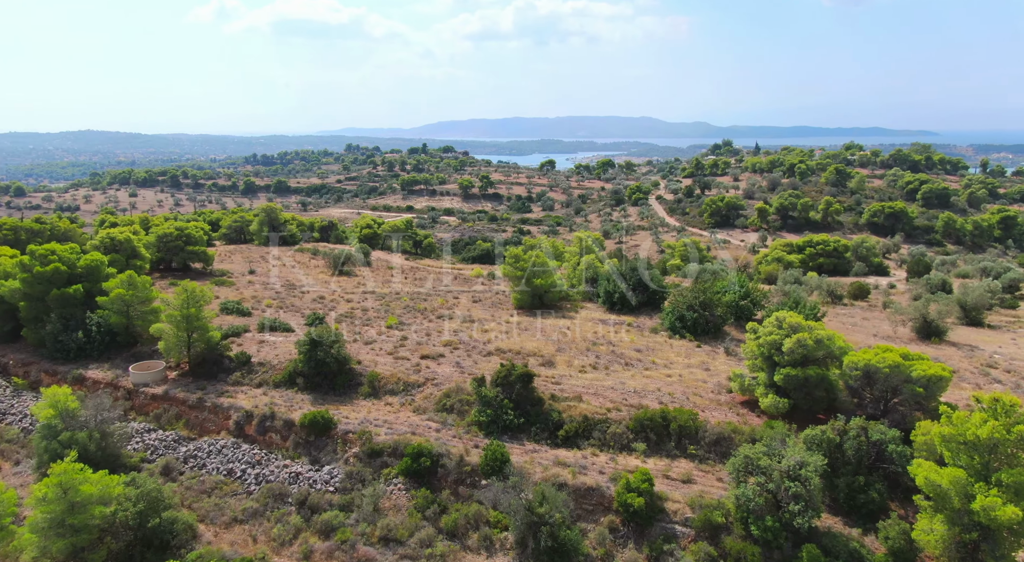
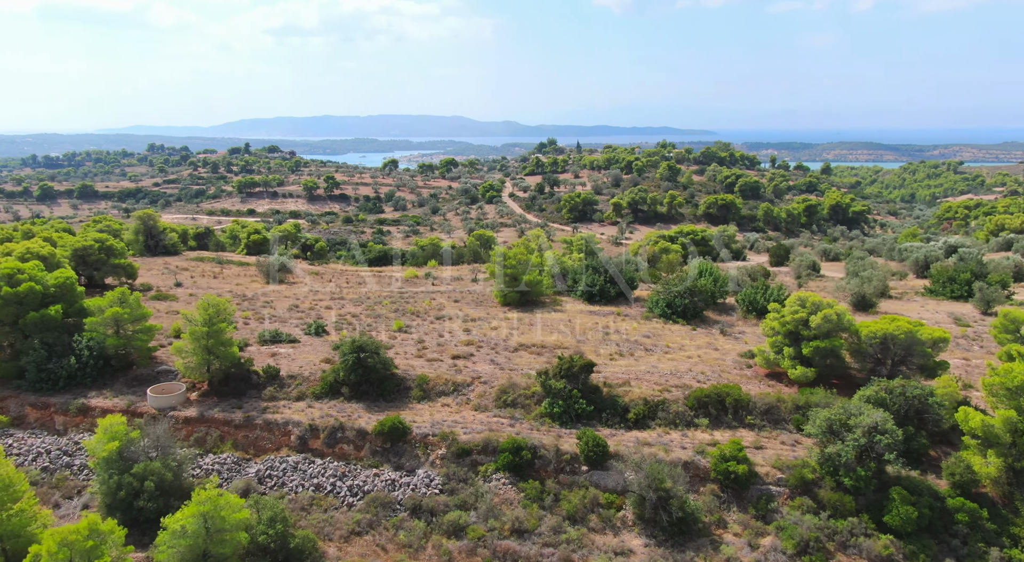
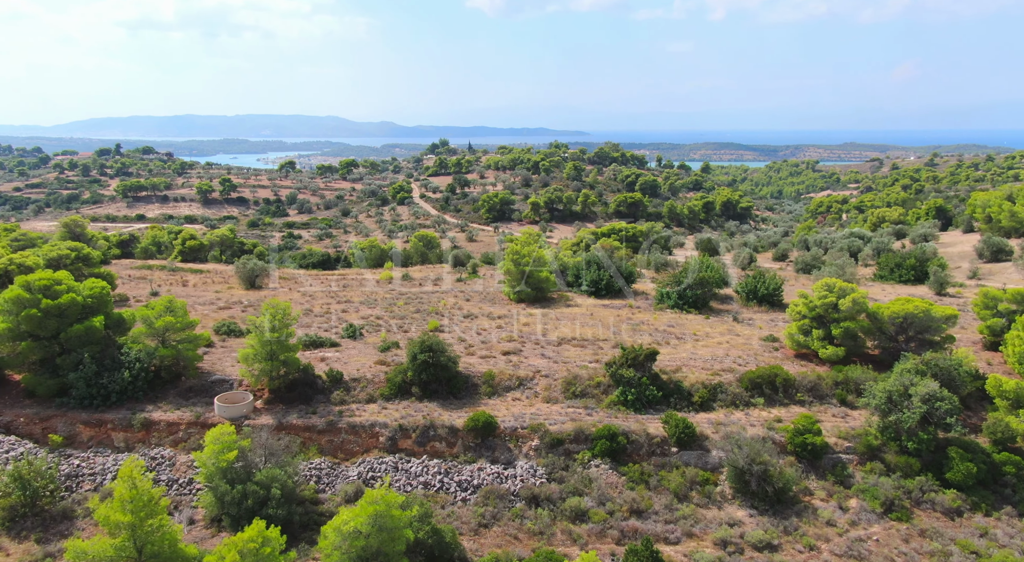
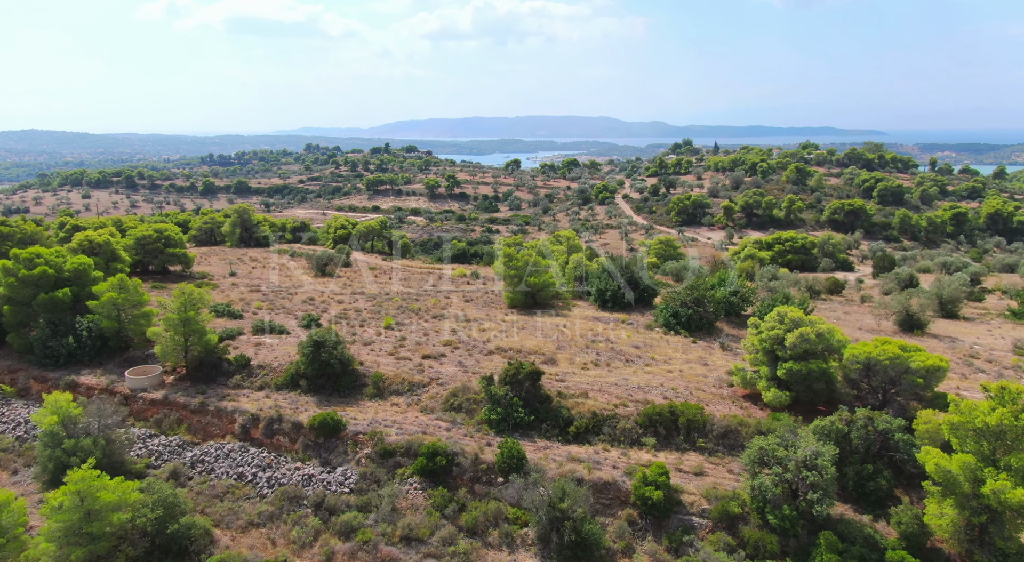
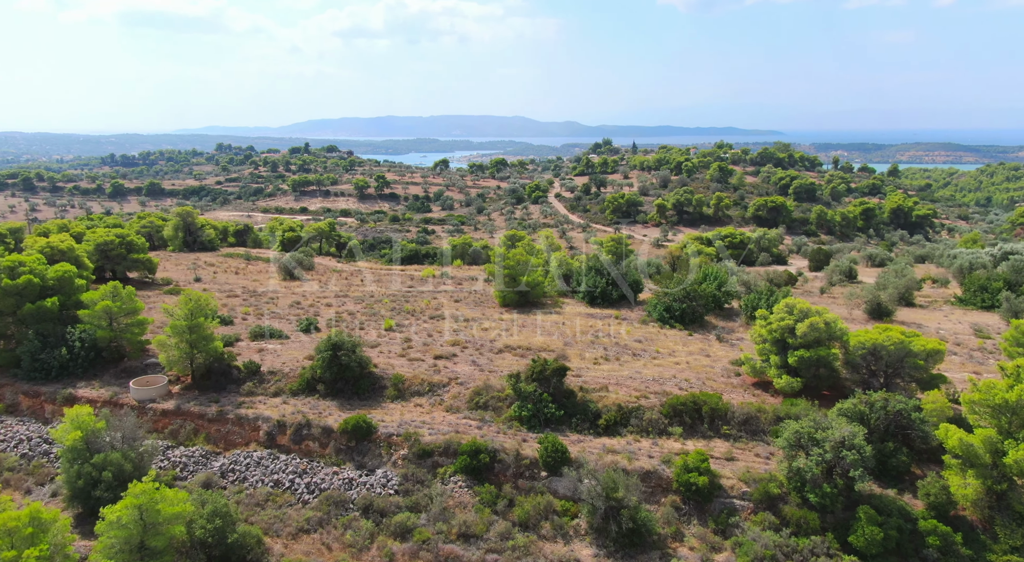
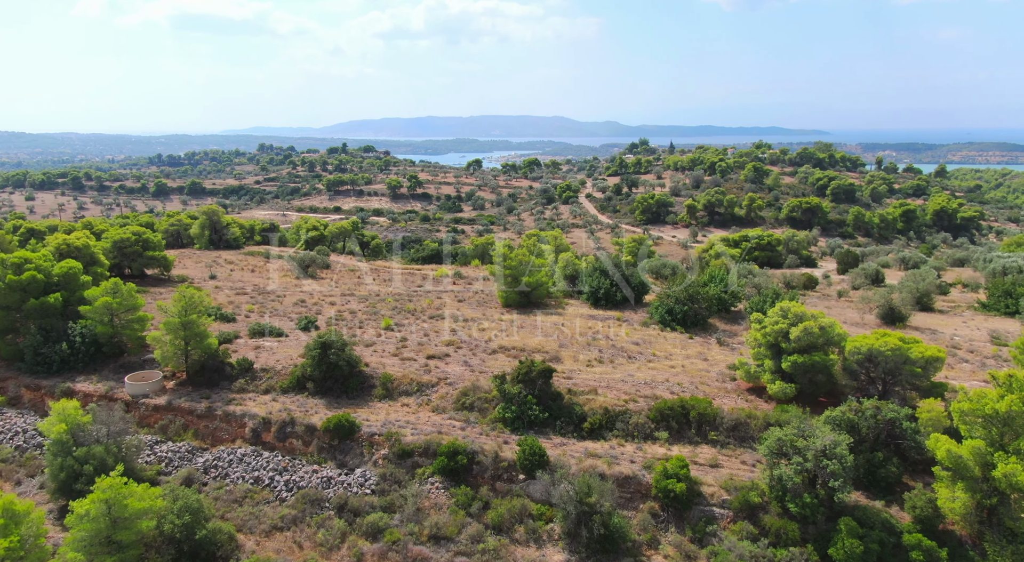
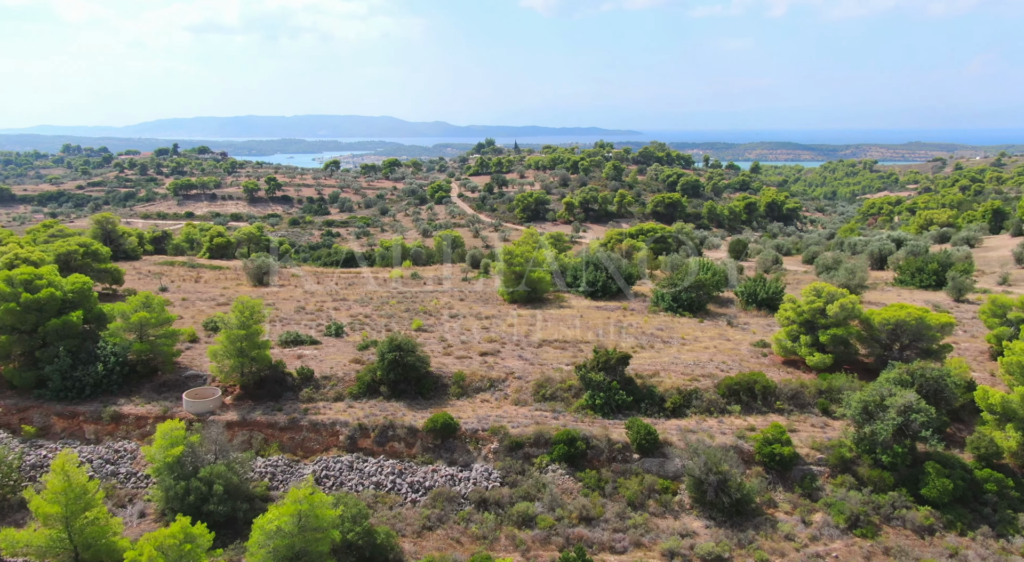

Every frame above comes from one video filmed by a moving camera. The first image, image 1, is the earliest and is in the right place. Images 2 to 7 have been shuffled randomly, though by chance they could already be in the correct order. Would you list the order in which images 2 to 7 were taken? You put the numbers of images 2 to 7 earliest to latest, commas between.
4, 6, 5, 2, 7, 3
